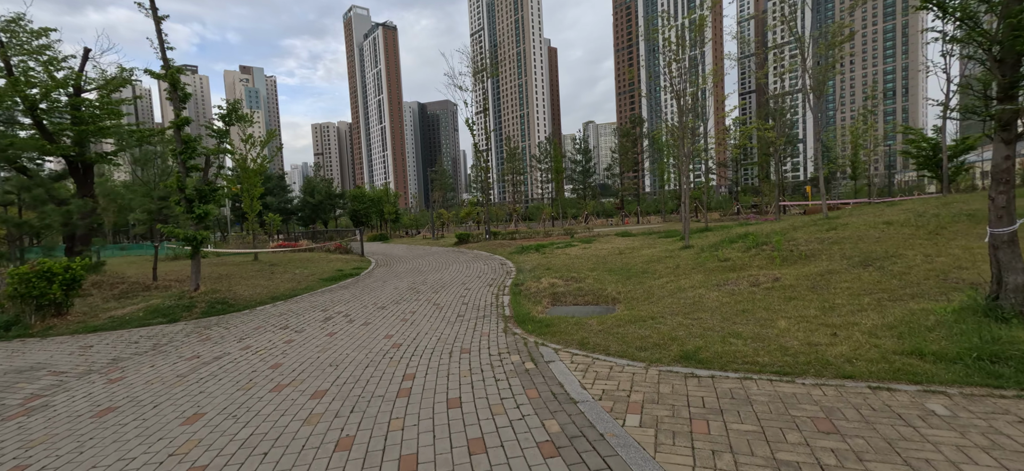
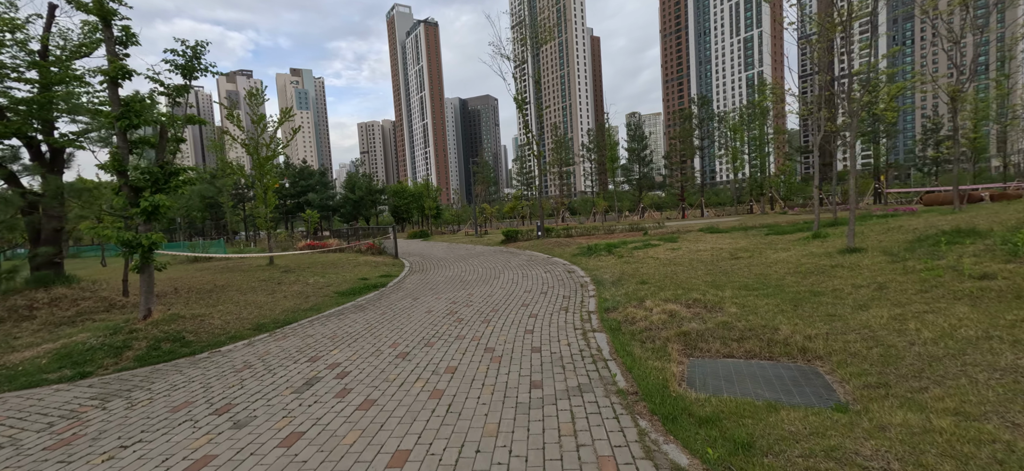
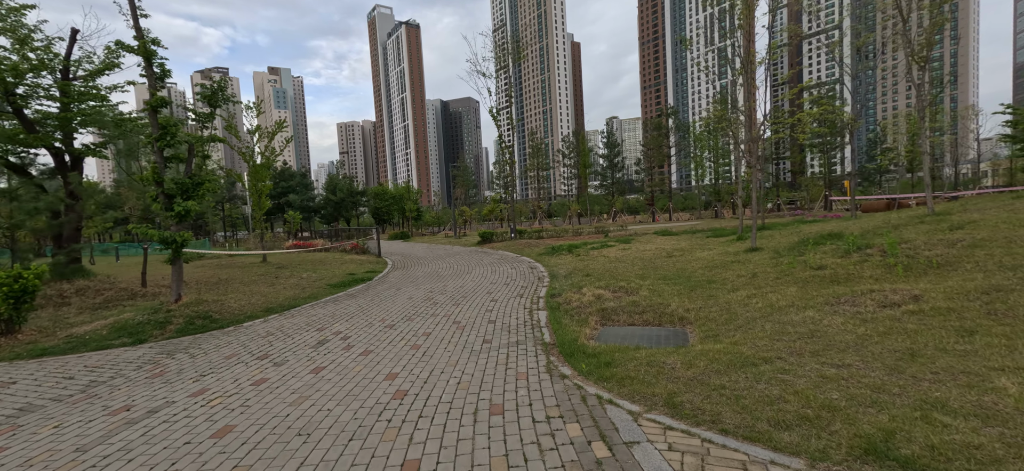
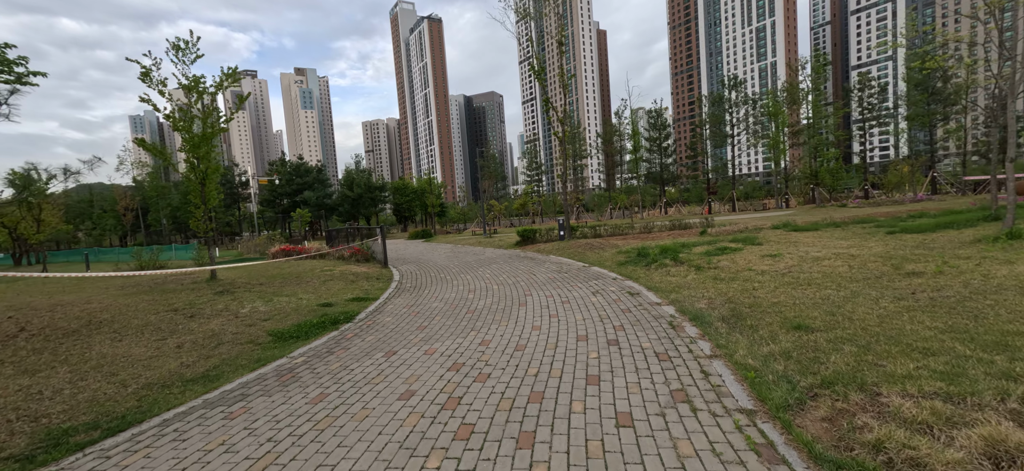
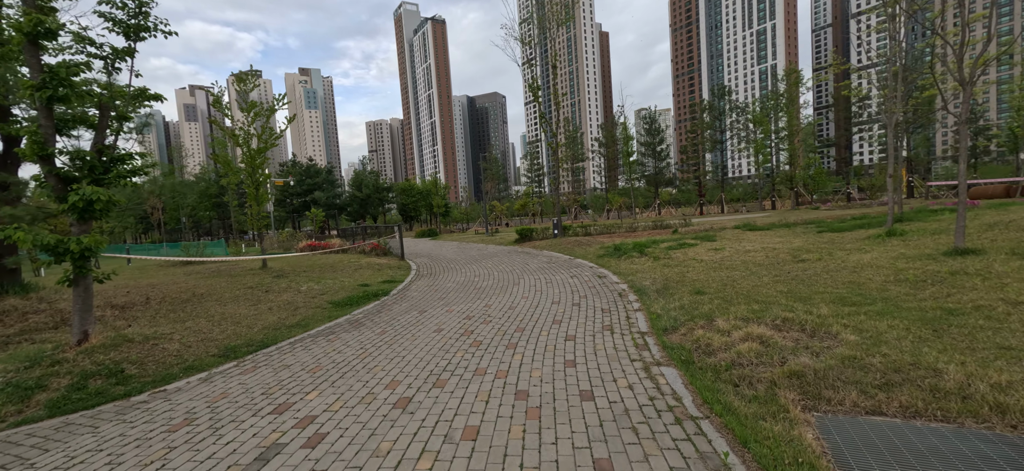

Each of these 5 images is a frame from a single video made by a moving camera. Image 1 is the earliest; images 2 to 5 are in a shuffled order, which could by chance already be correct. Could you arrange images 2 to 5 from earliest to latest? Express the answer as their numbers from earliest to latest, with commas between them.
3, 2, 5, 4
